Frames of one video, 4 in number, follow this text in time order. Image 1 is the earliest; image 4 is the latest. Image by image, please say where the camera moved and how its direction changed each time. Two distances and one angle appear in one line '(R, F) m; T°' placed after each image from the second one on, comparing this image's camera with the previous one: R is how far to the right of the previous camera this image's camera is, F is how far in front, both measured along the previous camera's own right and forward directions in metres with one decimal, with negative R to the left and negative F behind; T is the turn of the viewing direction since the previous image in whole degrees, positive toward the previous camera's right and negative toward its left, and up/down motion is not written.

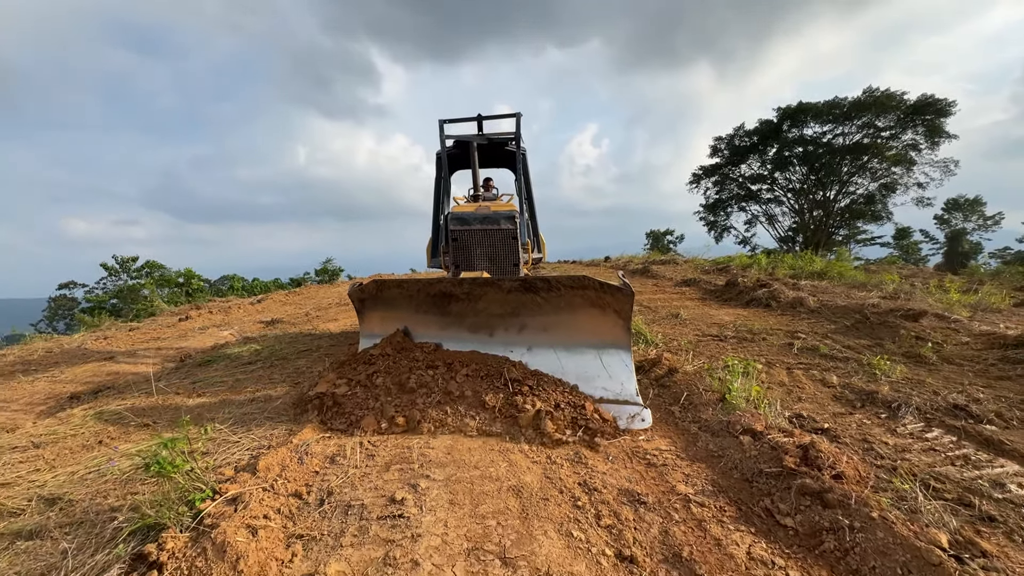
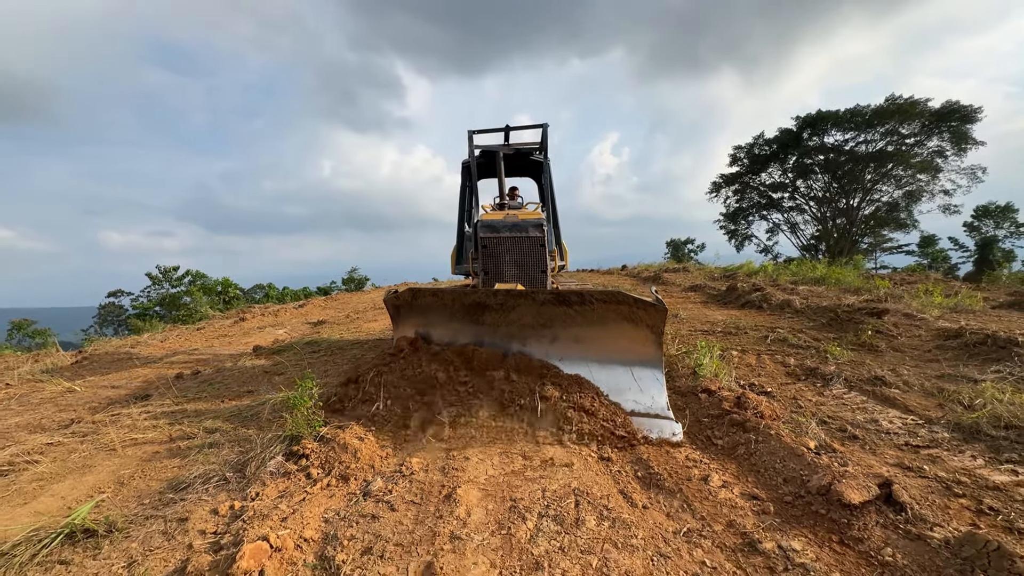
(0.0, -1.0) m; -2°
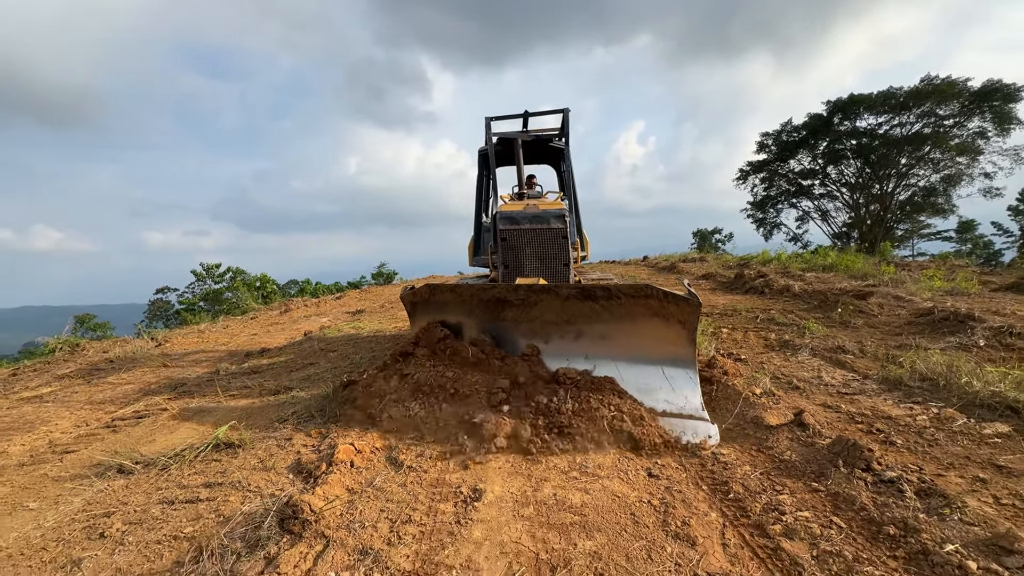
(+0.1, -0.8) m; -3°
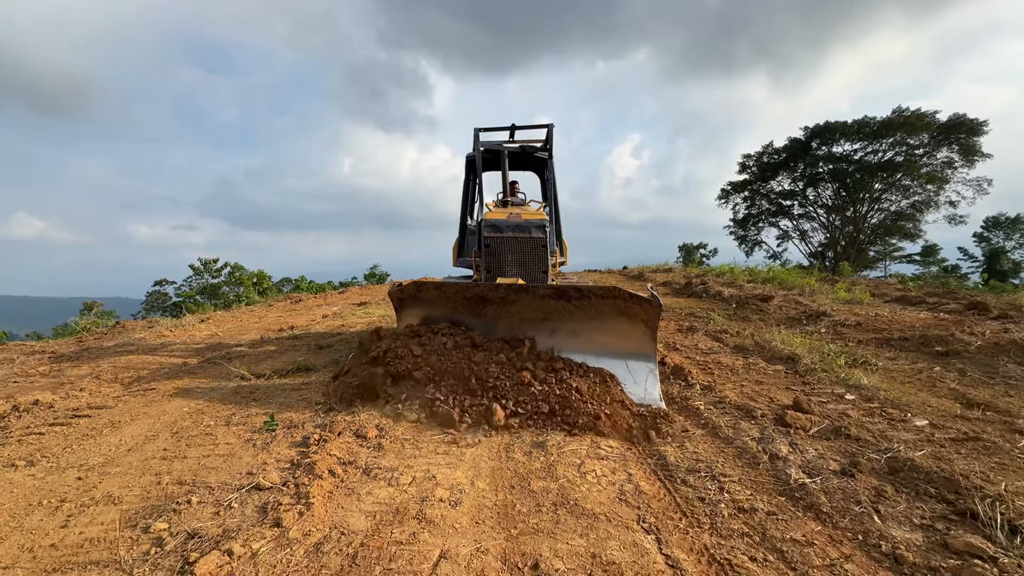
(+0.1, -1.8) m; +1°
